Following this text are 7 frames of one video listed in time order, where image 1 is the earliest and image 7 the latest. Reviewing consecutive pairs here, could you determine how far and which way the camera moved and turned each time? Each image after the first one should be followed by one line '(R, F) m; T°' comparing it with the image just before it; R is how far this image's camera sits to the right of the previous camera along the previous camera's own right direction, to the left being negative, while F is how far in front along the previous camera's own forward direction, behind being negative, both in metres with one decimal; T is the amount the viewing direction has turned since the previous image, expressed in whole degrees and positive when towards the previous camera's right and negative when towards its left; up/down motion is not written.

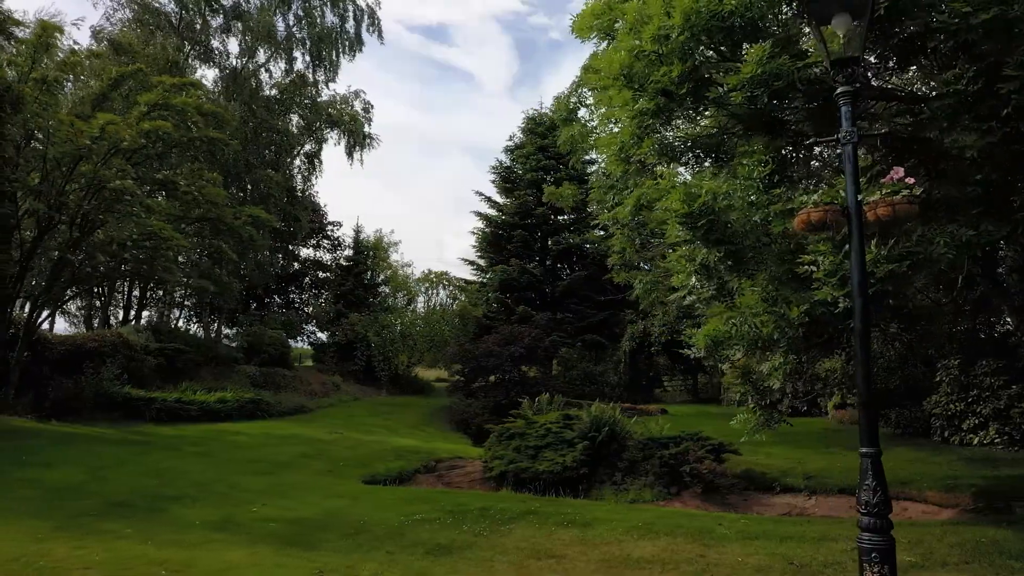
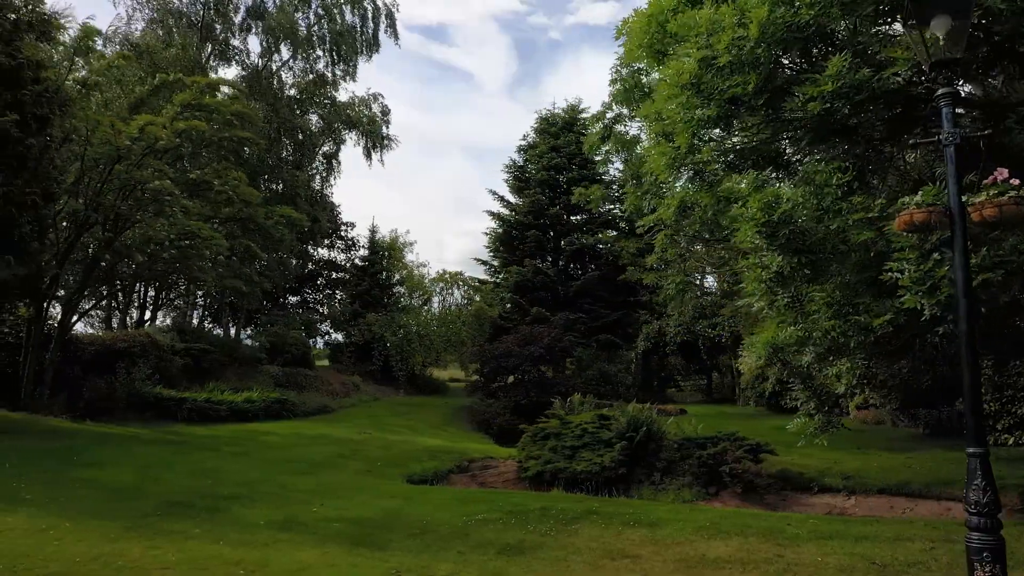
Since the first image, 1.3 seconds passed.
(-0.7, 0.0) m; 0°
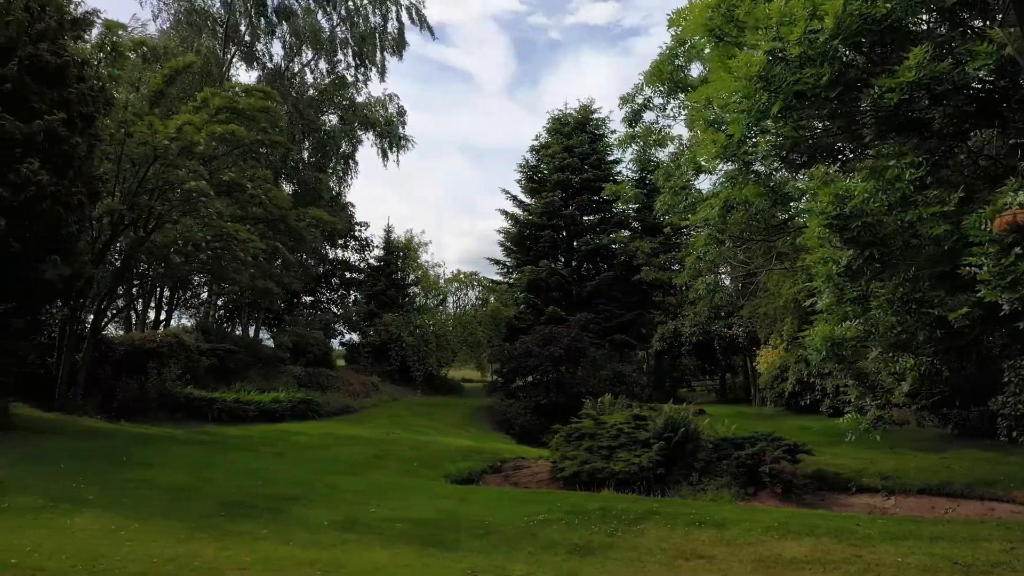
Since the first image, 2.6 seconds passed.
(-0.7, 0.0) m; 0°
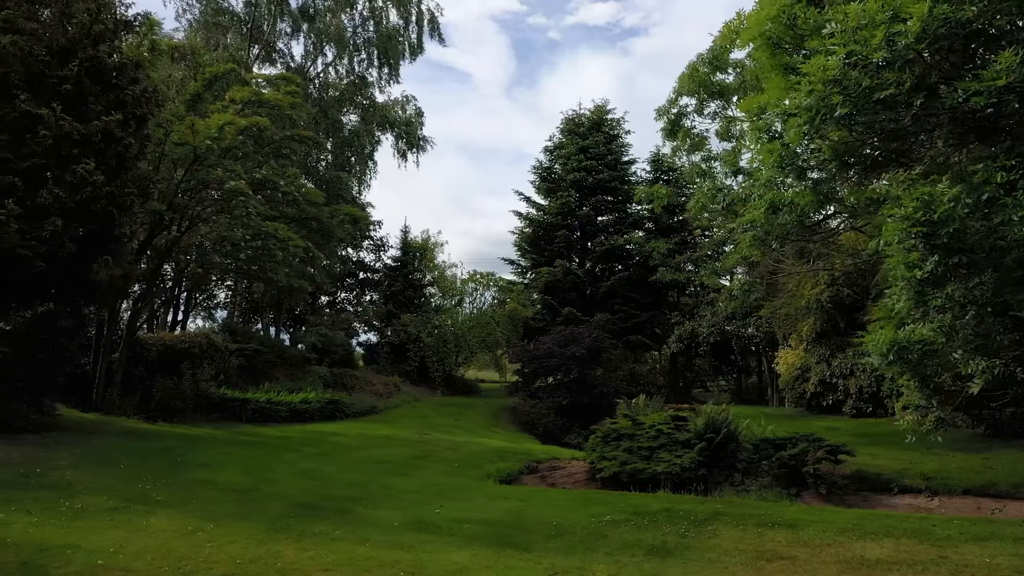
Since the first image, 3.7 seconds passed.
(-0.8, 0.0) m; 0°
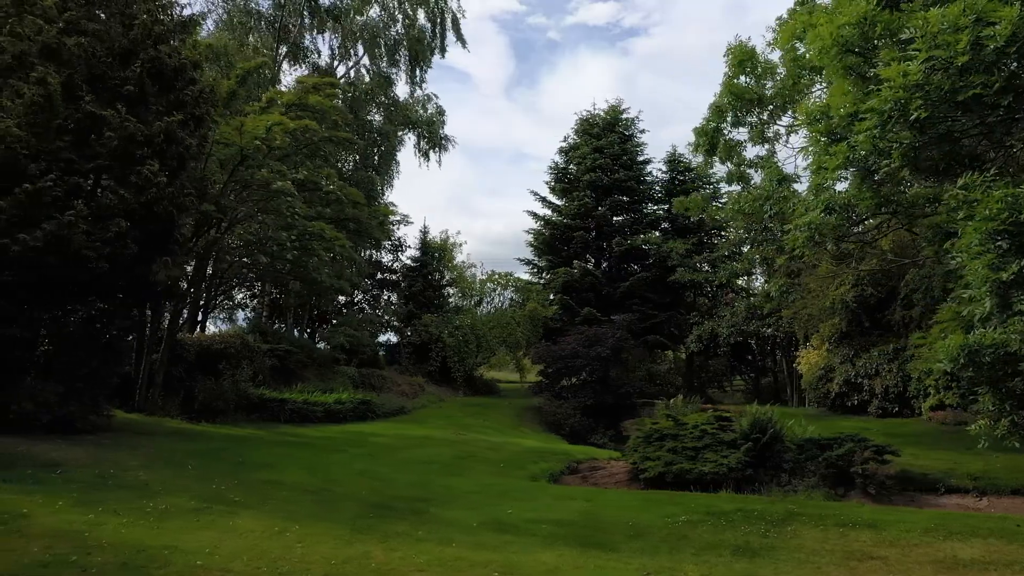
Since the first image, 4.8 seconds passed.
(-0.9, 0.0) m; 0°
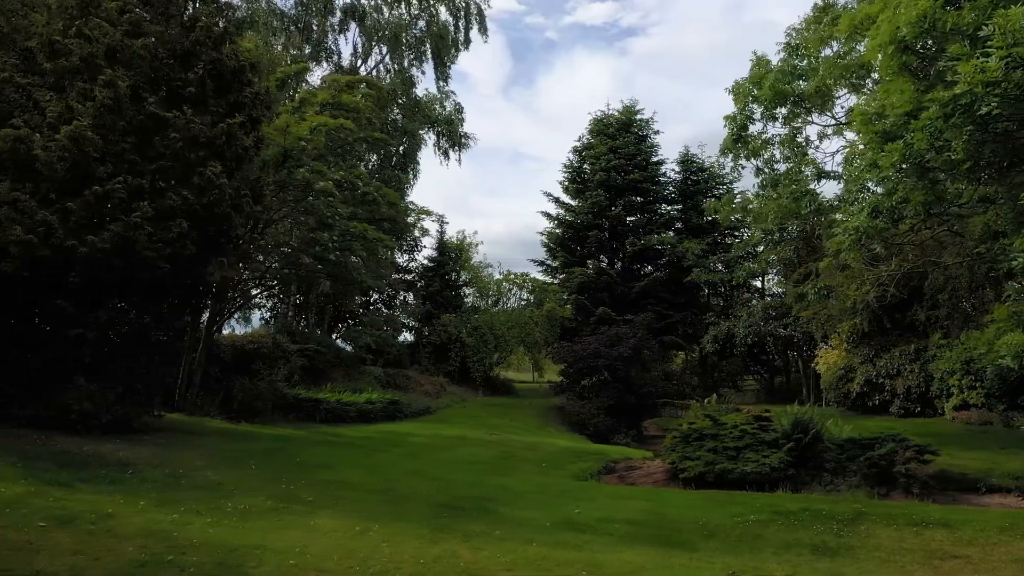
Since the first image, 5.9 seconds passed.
(-0.8, -0.1) m; 0°
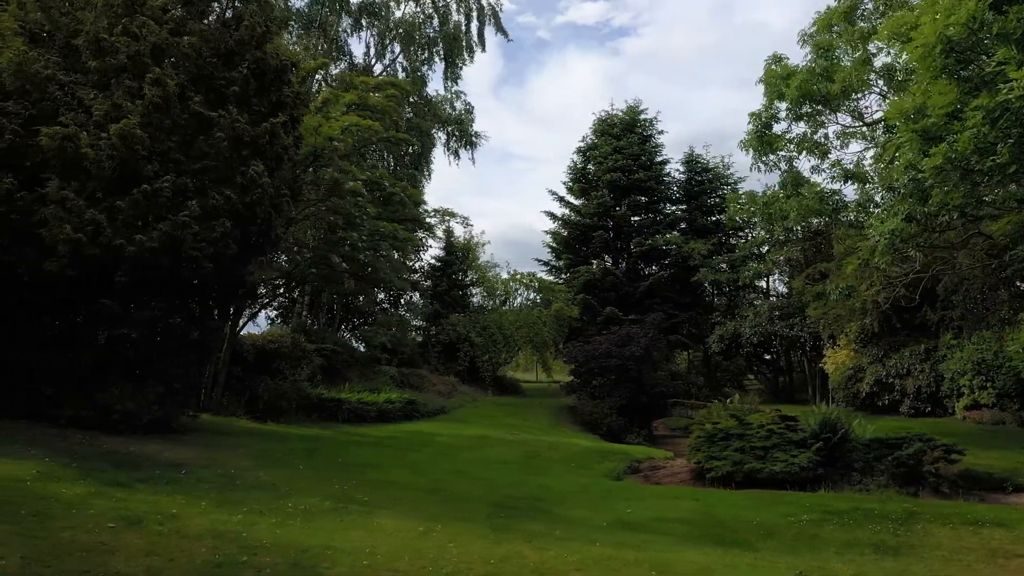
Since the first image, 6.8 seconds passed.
(-0.7, 0.0) m; +1°
